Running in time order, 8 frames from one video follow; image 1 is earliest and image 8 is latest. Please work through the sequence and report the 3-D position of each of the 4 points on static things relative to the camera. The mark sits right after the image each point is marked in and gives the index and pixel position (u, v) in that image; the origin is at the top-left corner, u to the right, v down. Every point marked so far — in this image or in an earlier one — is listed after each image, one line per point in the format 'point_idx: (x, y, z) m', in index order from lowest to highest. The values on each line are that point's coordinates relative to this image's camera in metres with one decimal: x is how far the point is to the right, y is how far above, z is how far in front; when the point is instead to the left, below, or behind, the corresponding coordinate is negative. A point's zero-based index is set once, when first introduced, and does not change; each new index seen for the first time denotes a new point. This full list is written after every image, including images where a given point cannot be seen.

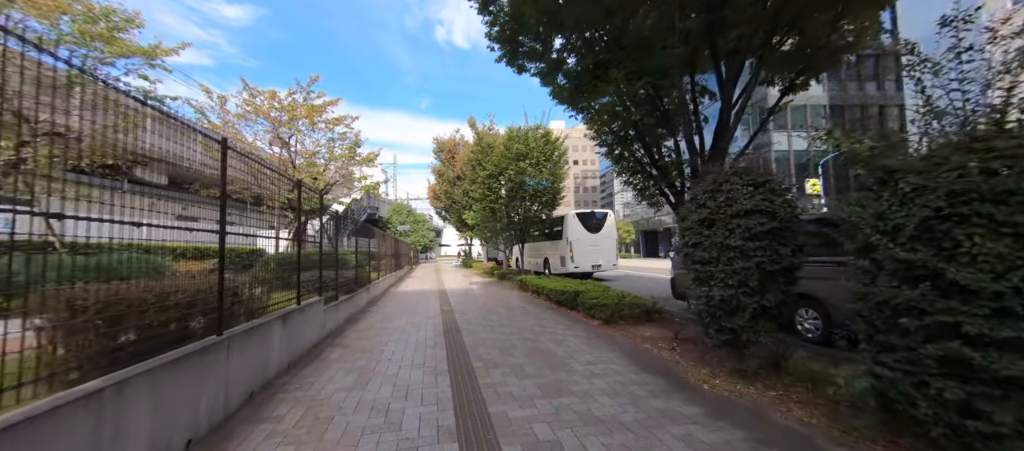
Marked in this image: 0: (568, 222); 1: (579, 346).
0: (+2.8, +0.2, +17.1) m
1: (+1.1, -2.0, +5.7) m
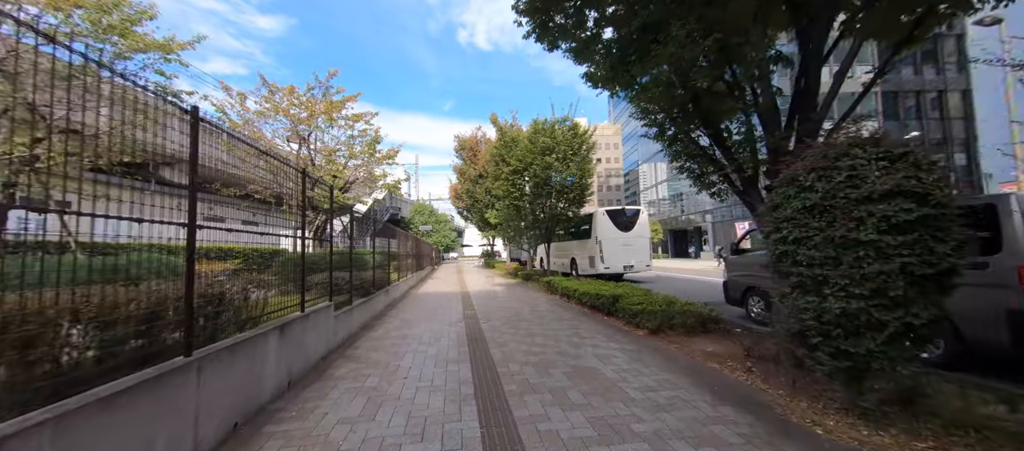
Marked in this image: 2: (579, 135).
0: (+4.0, +0.3, +16.0) m
1: (+1.6, -1.9, +4.7) m
2: (+3.1, +4.2, +15.6) m
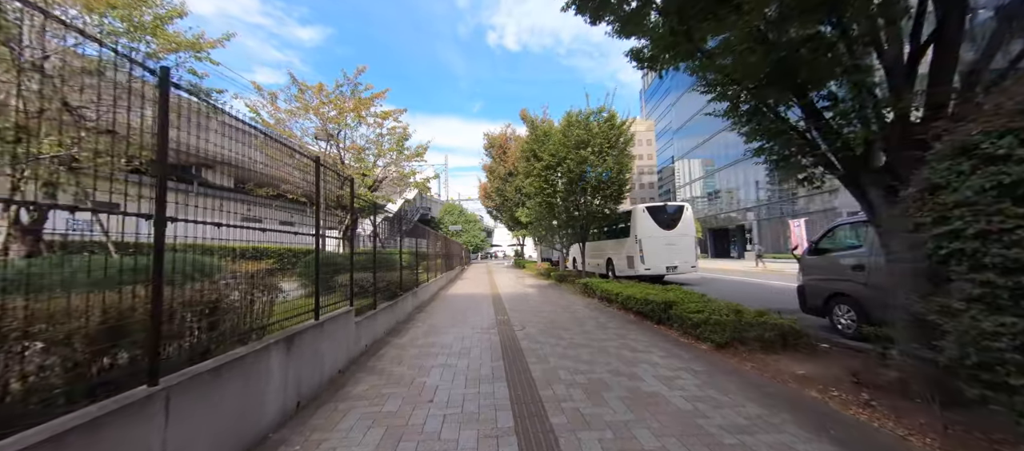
0: (+5.4, +0.4, +14.8) m
1: (+2.1, -1.9, +3.8) m
2: (+4.5, +4.3, +14.6) m
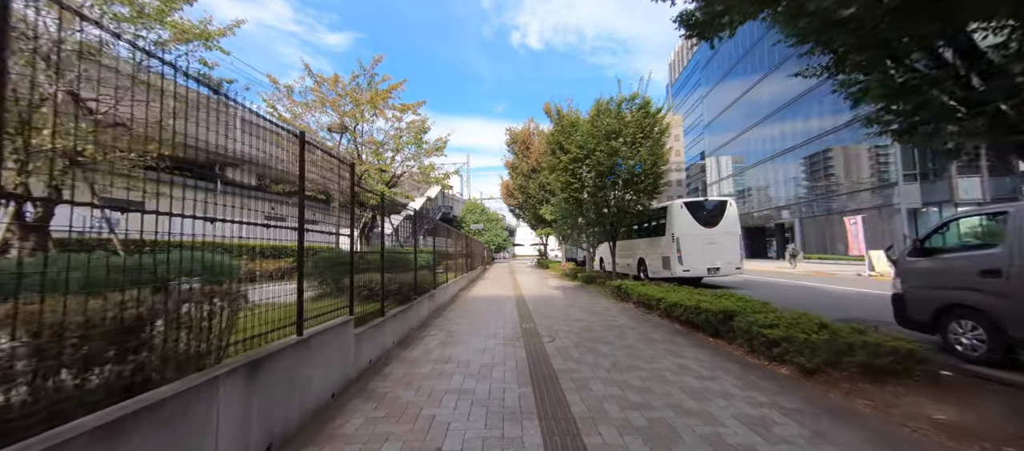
0: (+6.4, +0.5, +13.5) m
1: (+2.4, -1.8, +2.7) m
2: (+5.5, +4.4, +13.3) m
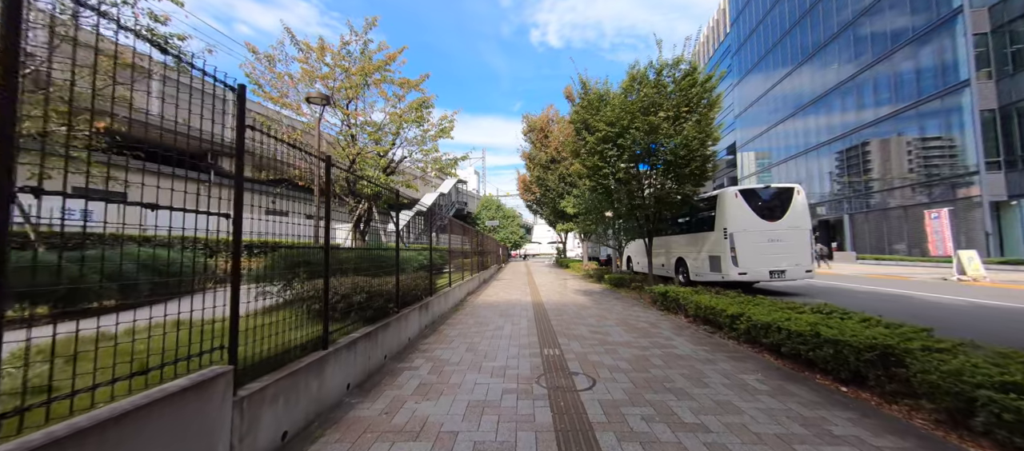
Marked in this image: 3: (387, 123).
0: (+7.0, +0.7, +11.1) m
1: (+2.5, -1.6, +0.6) m
2: (+6.0, +4.6, +10.9) m
3: (-4.6, +3.8, +12.5) m
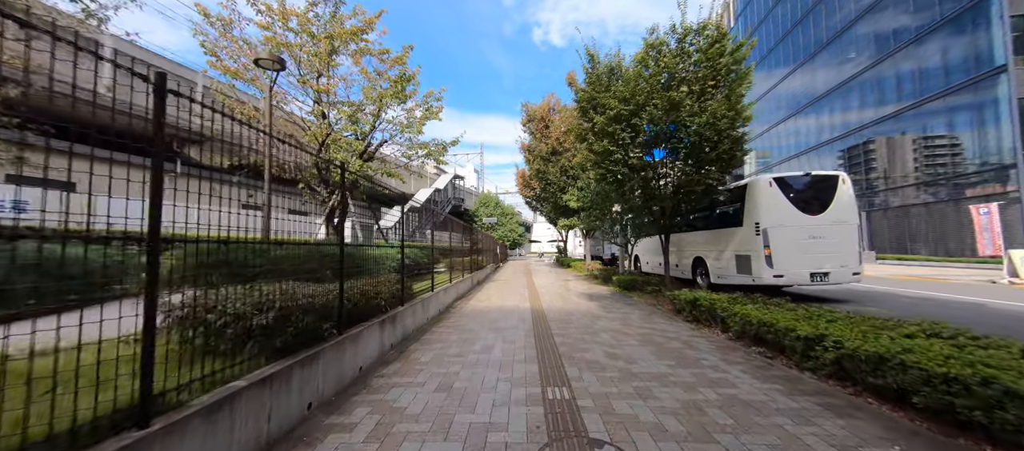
0: (+6.9, +0.9, +9.5) m
1: (+2.4, -1.5, -1.0) m
2: (+5.9, +4.8, +9.3) m
3: (-4.7, +4.0, +10.9) m
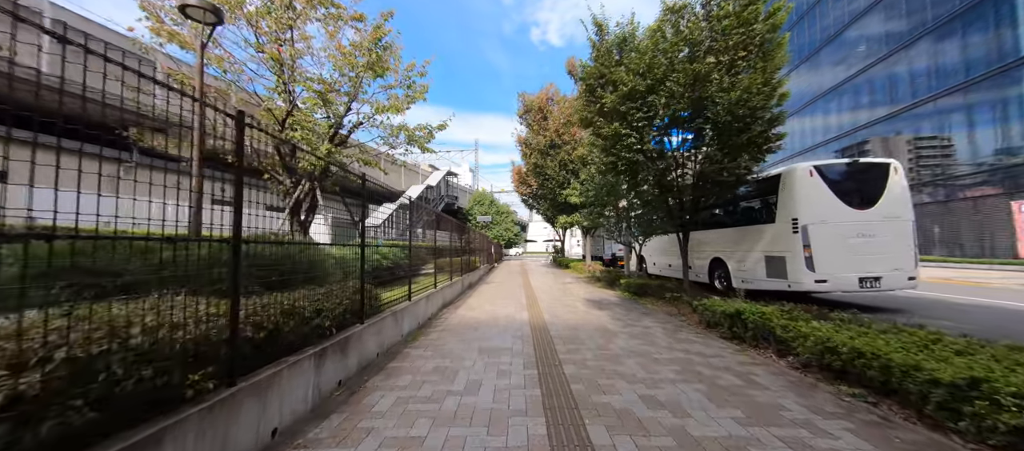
0: (+6.8, +1.0, +8.2) m
1: (+2.4, -1.4, -2.4) m
2: (+5.8, +4.8, +7.9) m
3: (-4.8, +4.1, +9.3) m
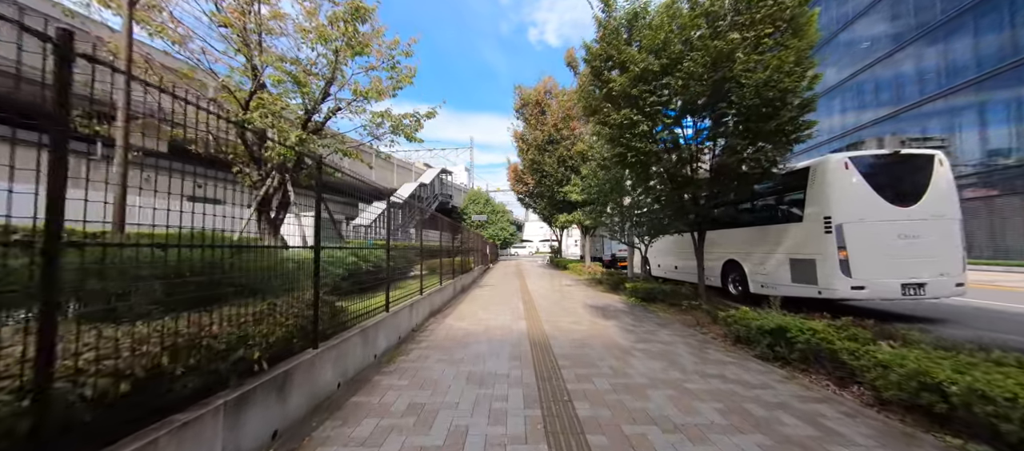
0: (+6.7, +1.0, +7.3) m
1: (+2.4, -1.3, -3.4) m
2: (+5.8, +4.9, +7.0) m
3: (-4.9, +4.1, +8.3) m
